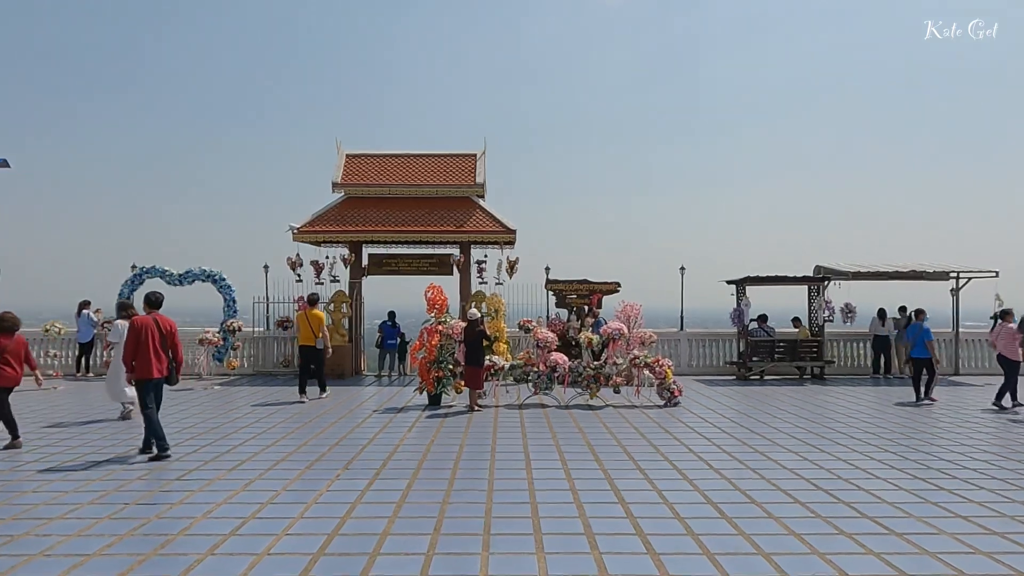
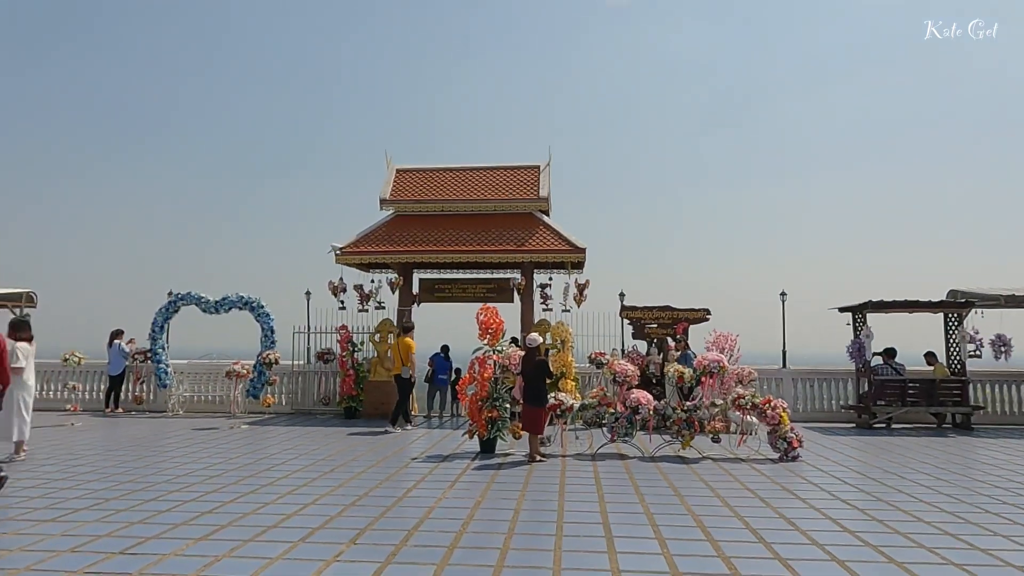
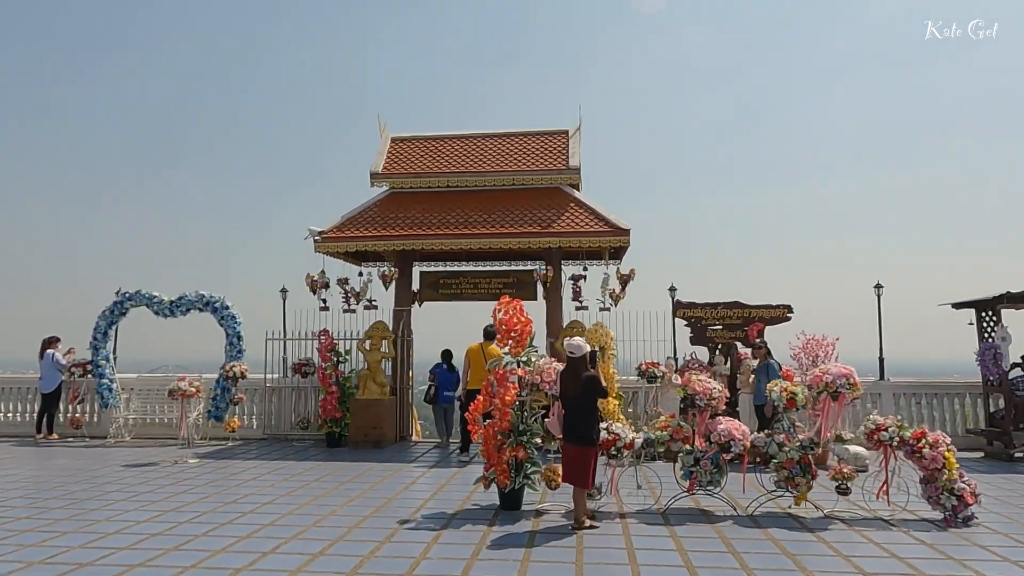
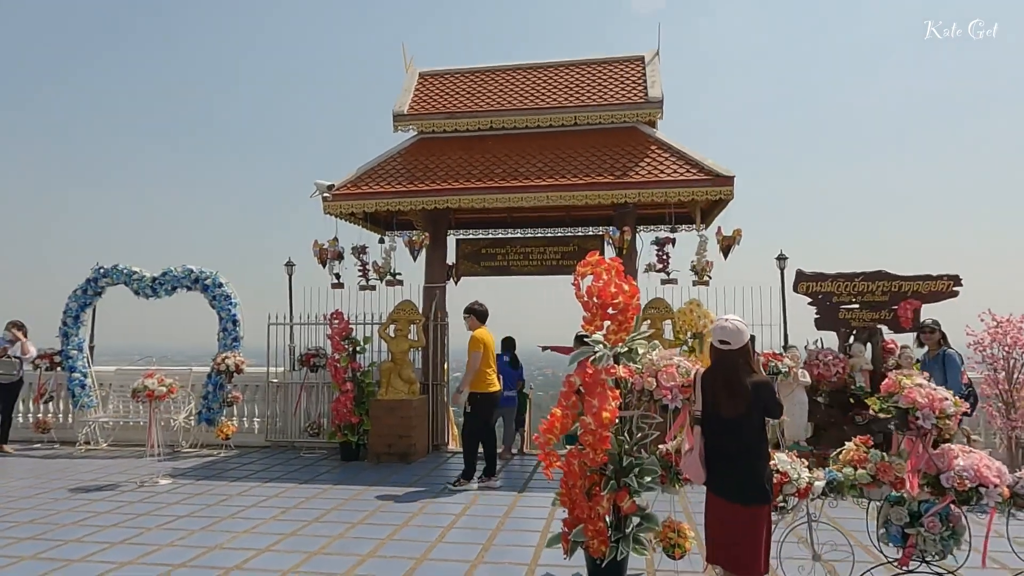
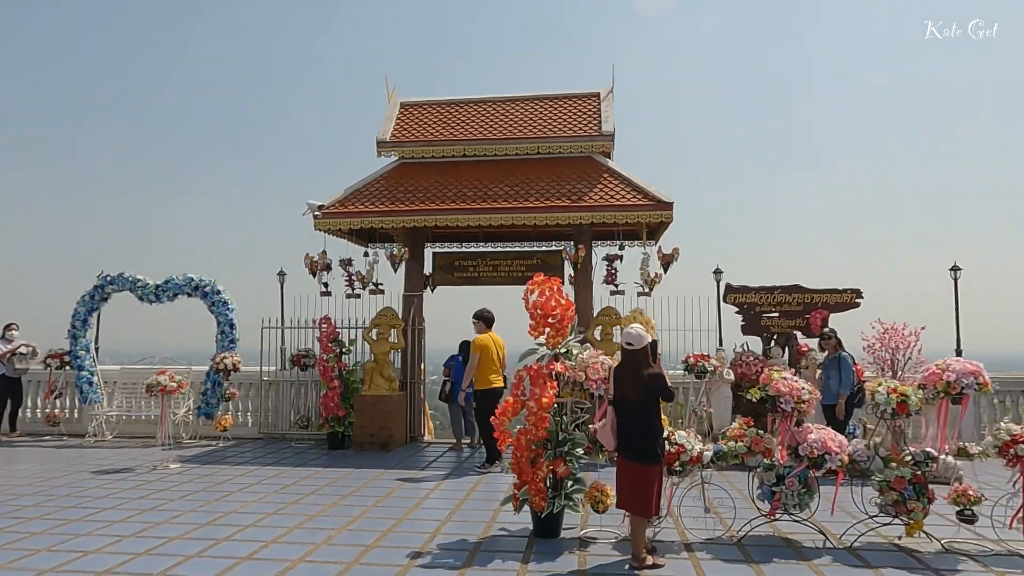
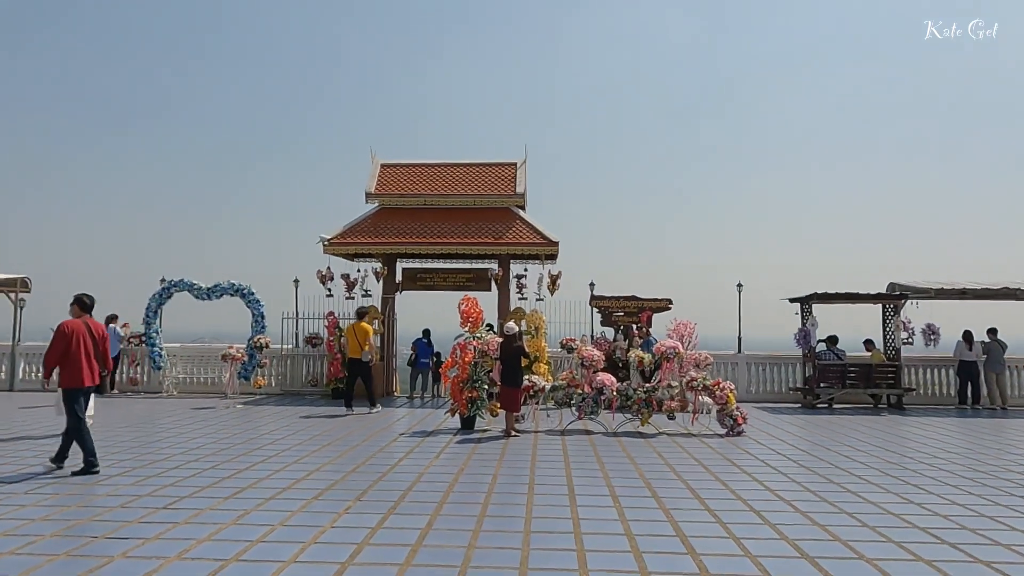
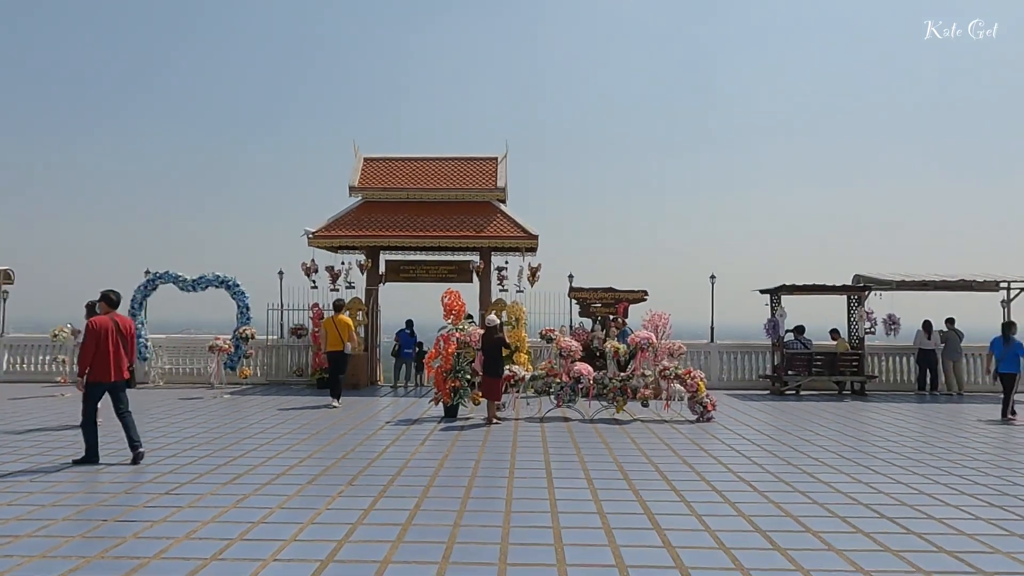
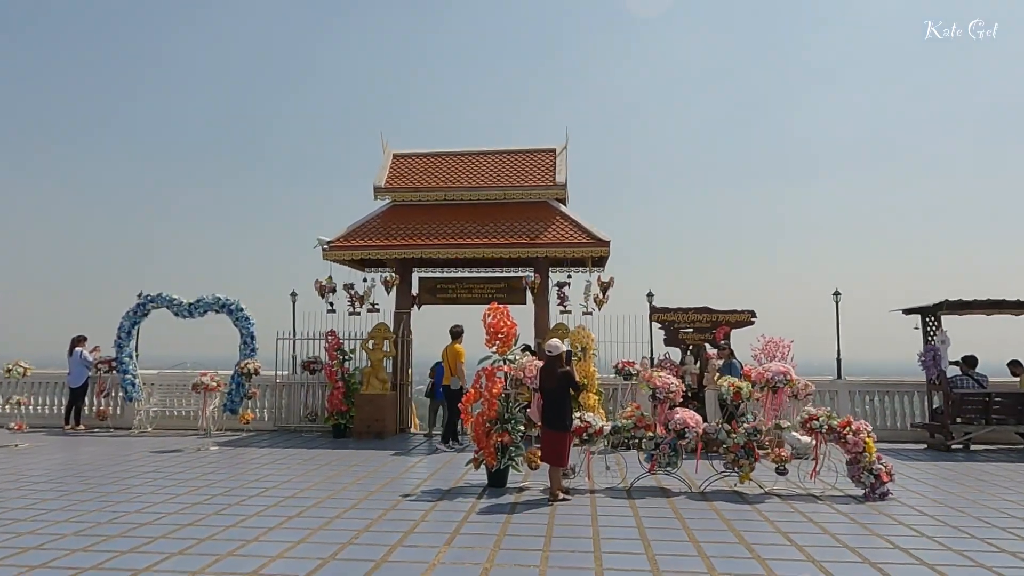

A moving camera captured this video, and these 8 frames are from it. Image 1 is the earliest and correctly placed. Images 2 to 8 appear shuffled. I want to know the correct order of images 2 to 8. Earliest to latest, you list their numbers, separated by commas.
7, 6, 2, 8, 3, 5, 4
